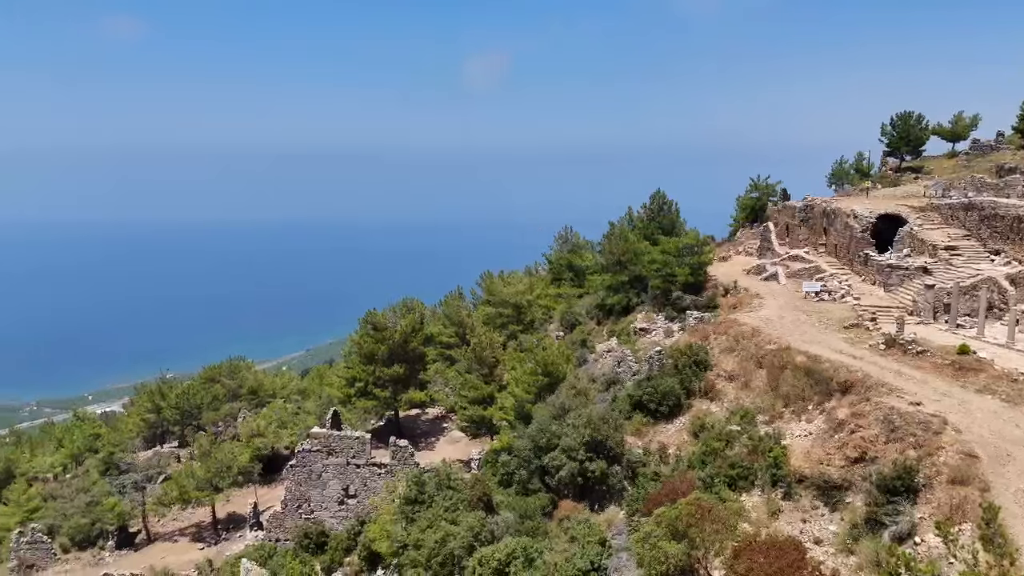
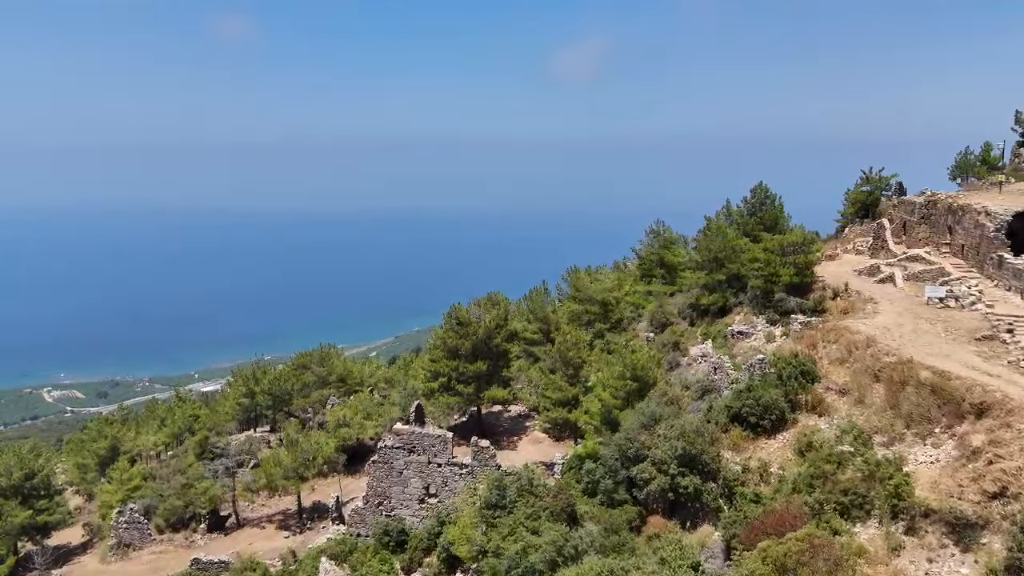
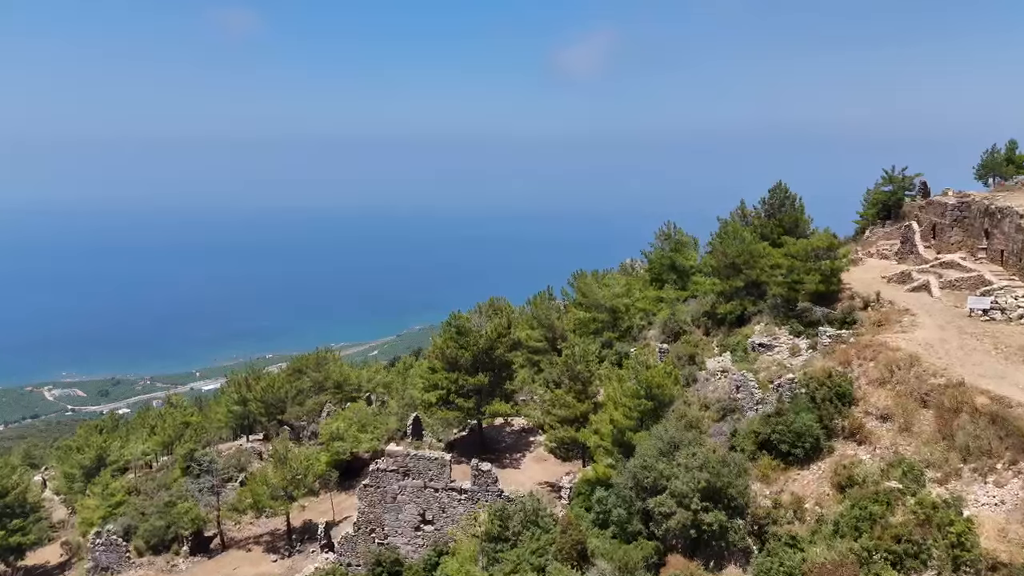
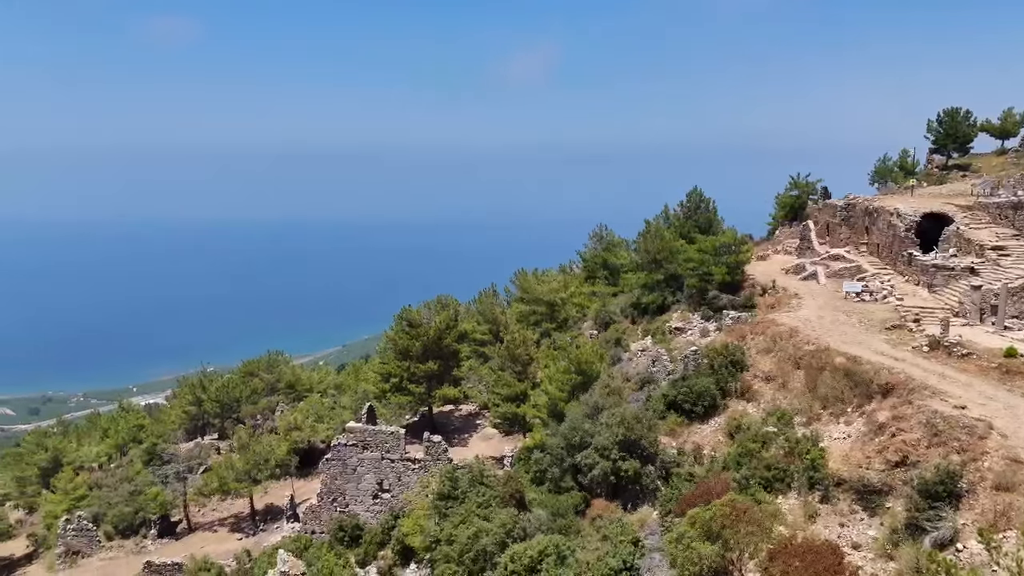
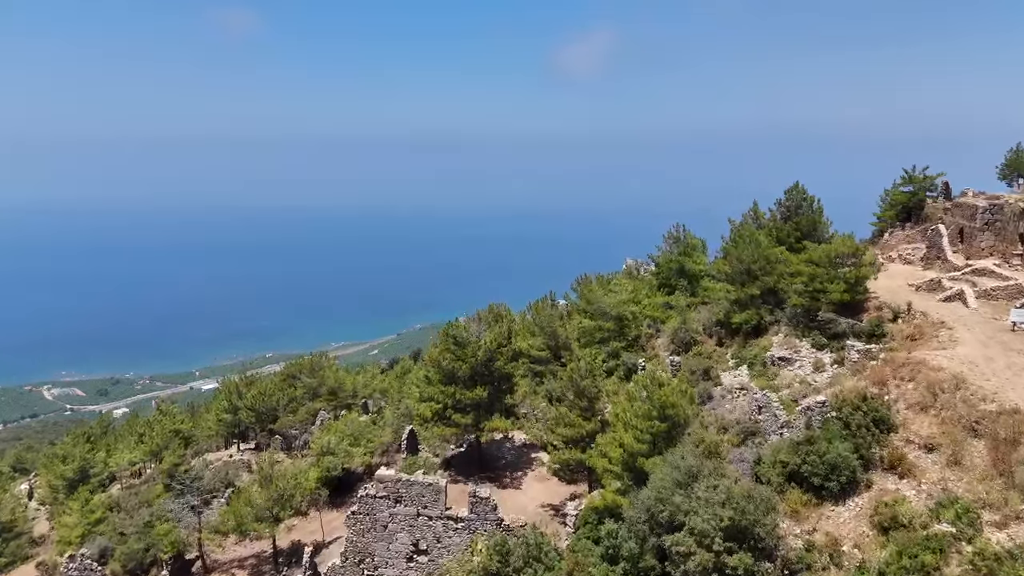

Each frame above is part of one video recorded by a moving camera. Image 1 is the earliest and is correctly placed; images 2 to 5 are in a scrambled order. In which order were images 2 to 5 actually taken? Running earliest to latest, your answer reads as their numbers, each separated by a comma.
4, 2, 3, 5
